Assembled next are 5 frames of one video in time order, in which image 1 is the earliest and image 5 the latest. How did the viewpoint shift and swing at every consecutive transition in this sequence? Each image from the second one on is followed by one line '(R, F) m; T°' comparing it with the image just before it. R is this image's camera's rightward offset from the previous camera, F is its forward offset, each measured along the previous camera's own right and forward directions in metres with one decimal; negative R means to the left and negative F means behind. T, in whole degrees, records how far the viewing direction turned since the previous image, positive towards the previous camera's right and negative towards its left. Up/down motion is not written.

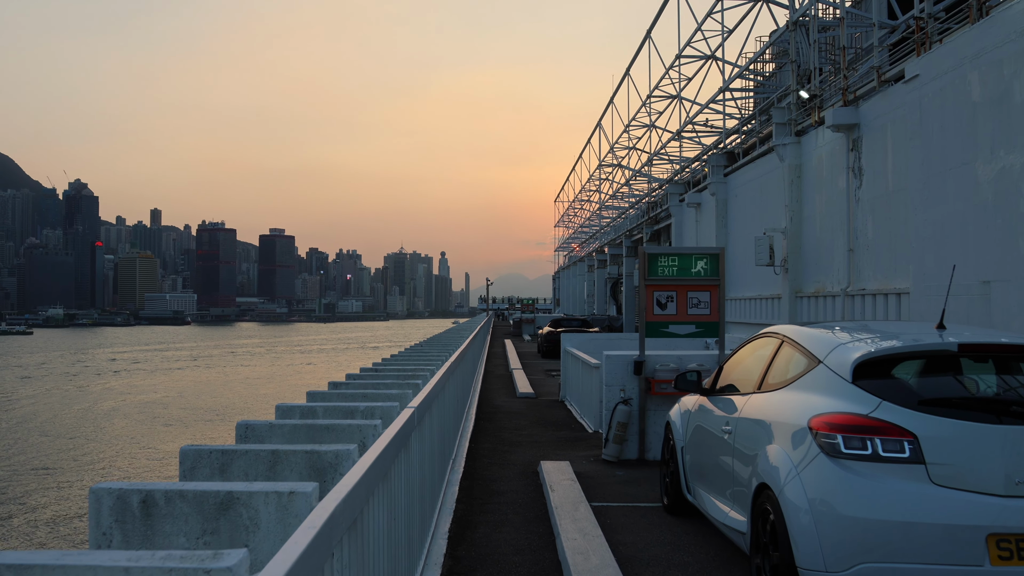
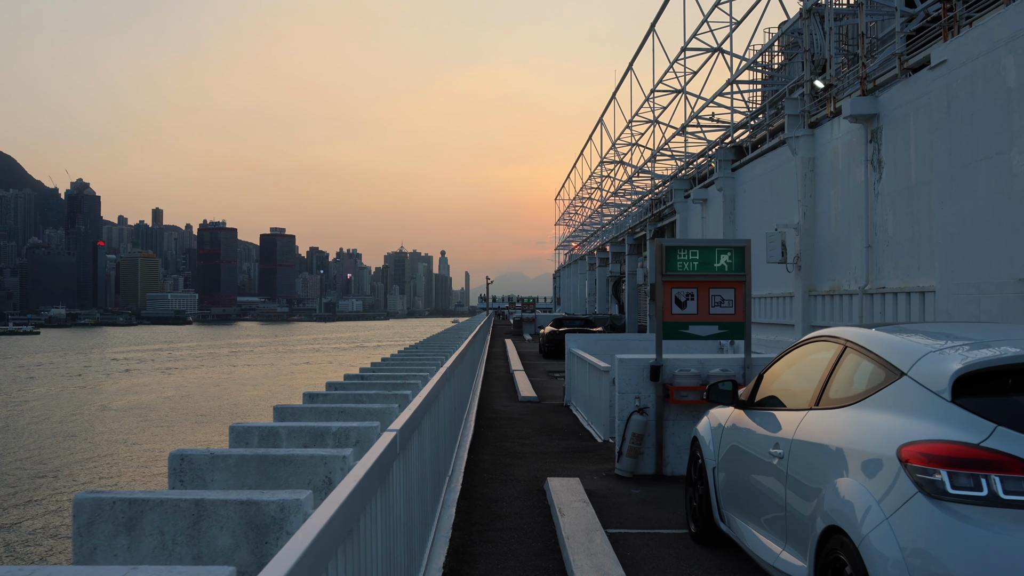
(0.0, +0.8) m; 0°
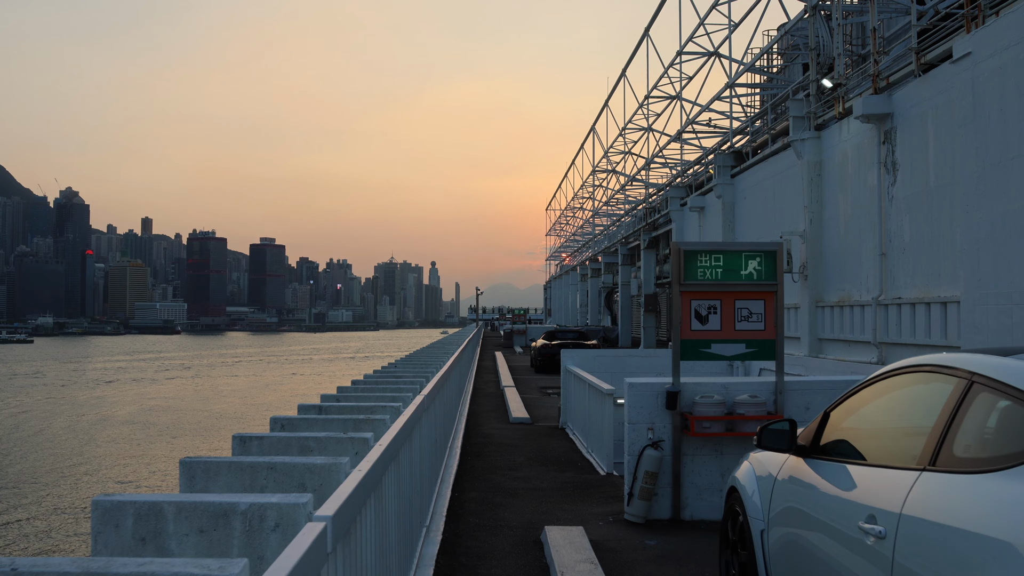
(0.0, +1.1) m; +1°
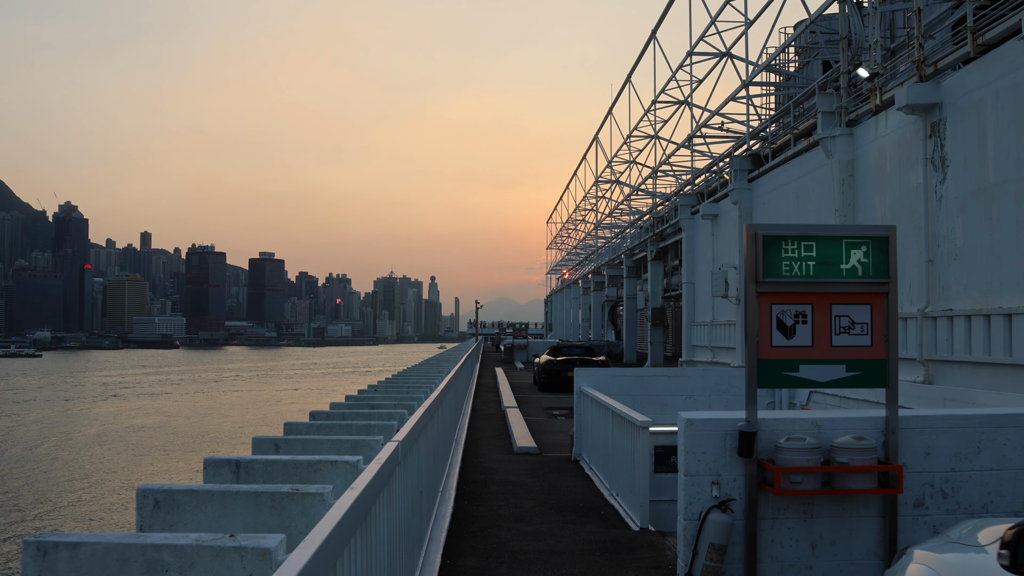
(-0.1, +1.6) m; 0°
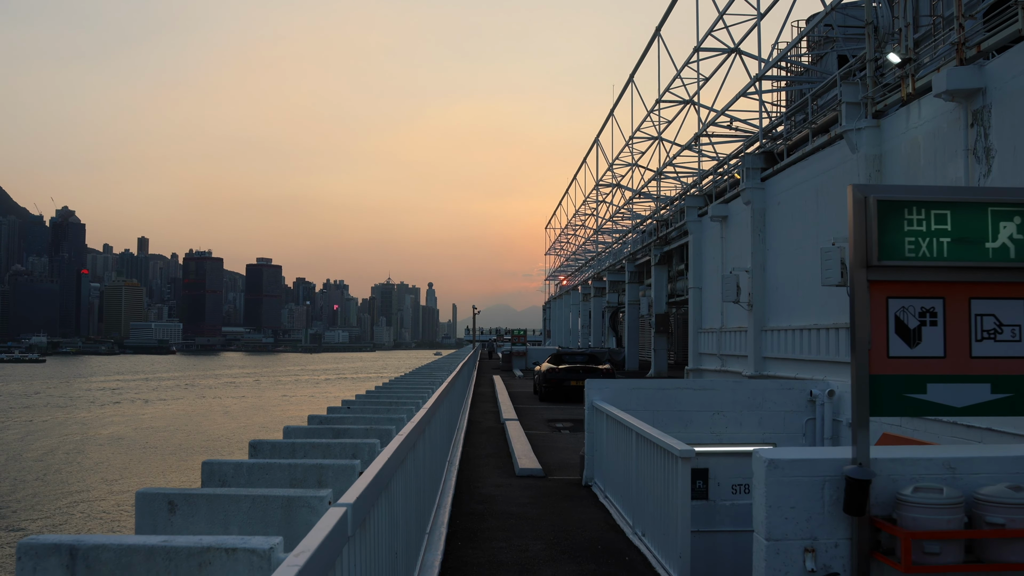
(-0.1, +1.2) m; 0°
